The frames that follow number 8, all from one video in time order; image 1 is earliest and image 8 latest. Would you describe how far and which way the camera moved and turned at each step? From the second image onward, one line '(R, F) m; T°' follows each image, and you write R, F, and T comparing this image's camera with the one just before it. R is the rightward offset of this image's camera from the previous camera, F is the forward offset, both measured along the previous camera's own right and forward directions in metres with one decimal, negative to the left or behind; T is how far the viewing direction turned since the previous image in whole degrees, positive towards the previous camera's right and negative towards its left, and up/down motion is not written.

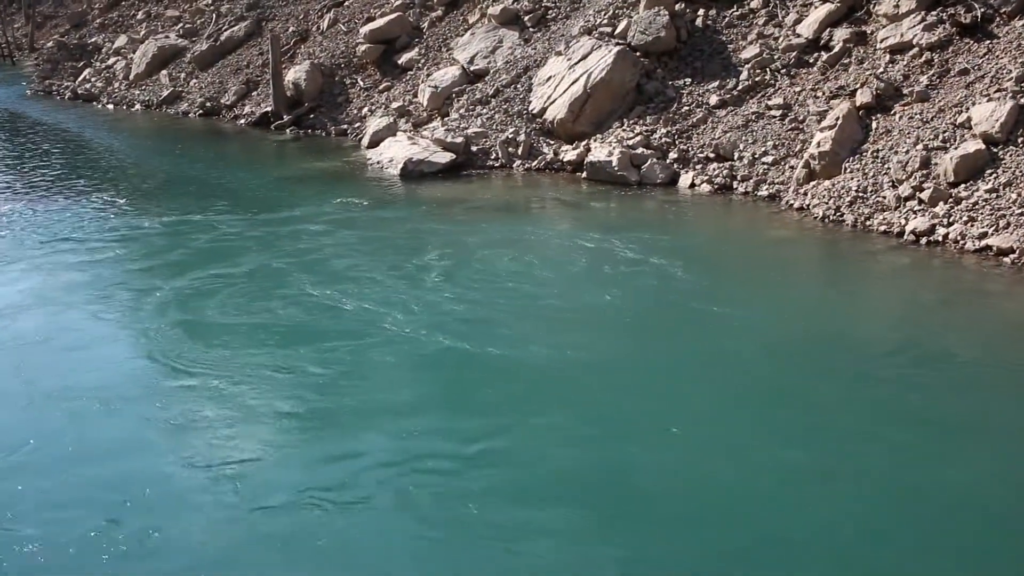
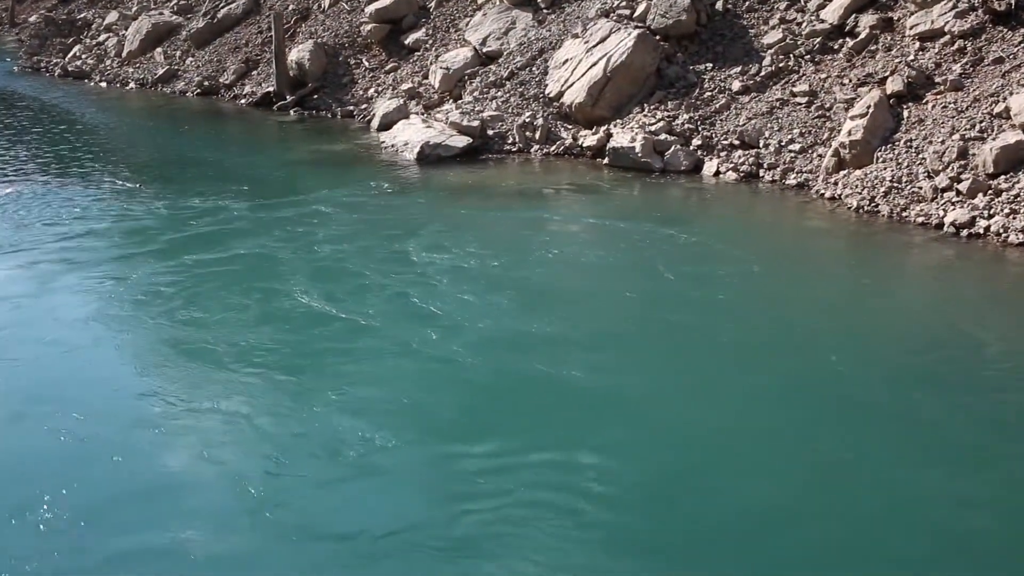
(-0.5, +0.2) m; +1°
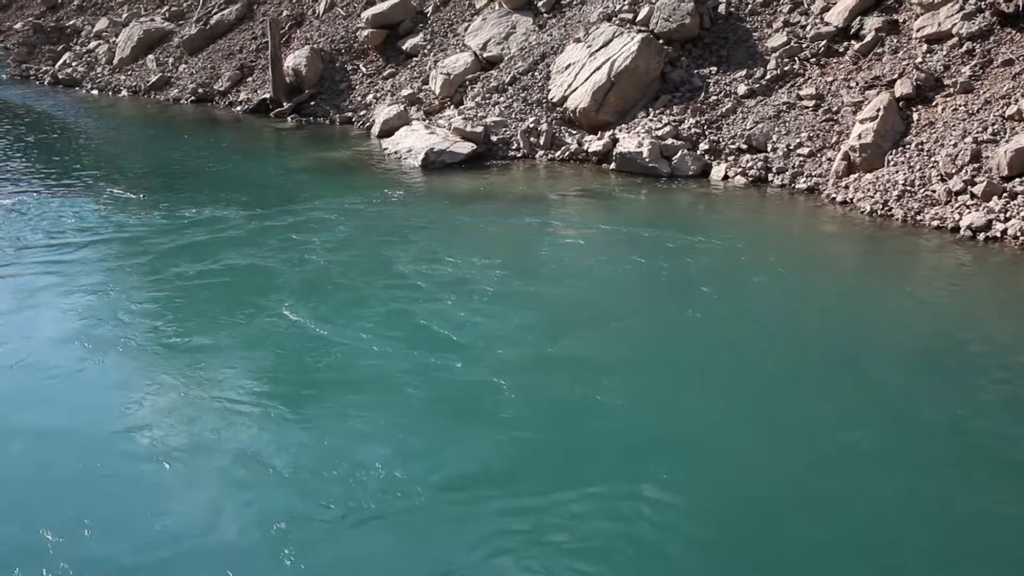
(-0.3, +0.1) m; +1°
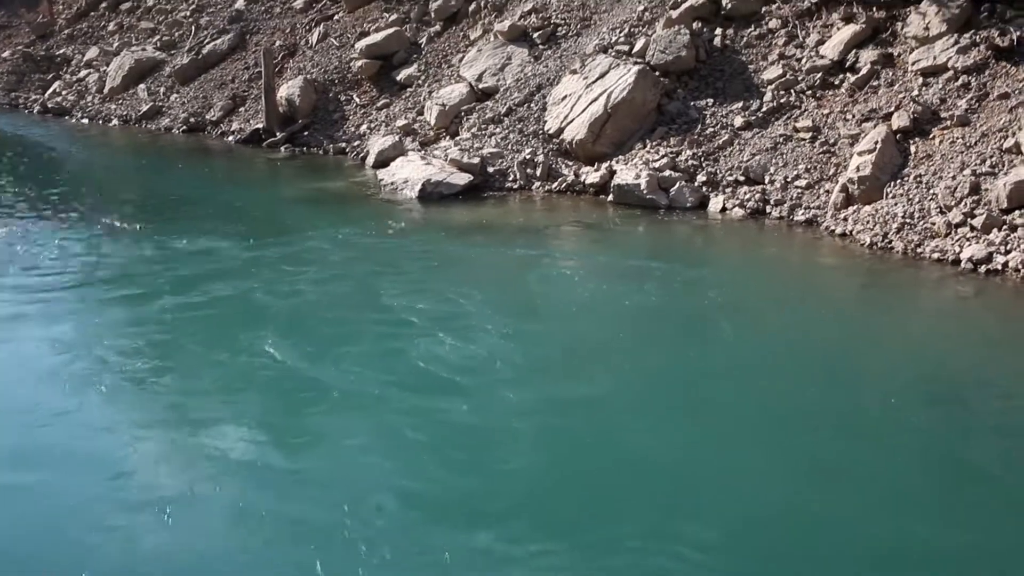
(-0.1, +0.1) m; +1°
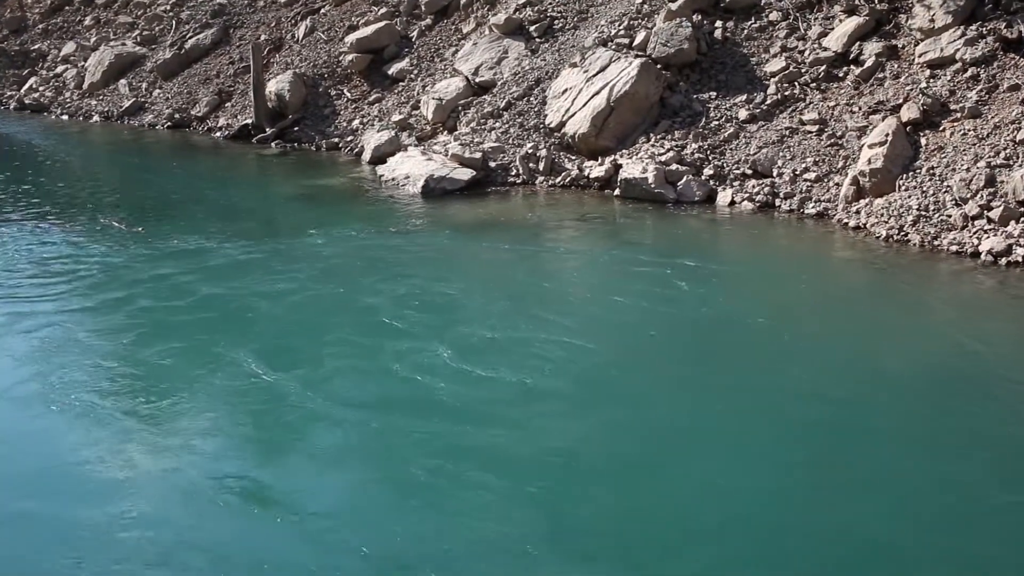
(-0.4, +0.2) m; +2°
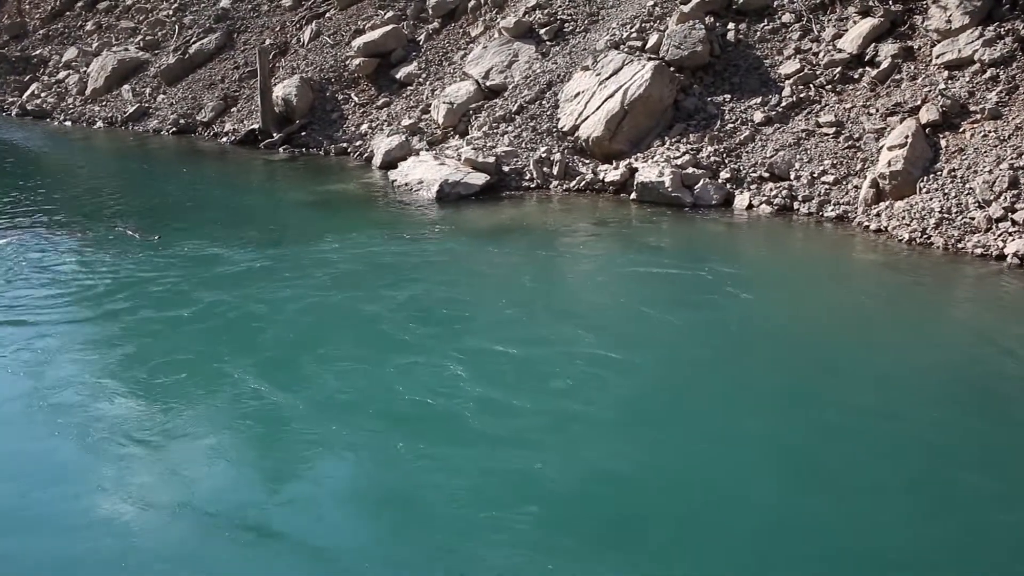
(-0.3, +0.1) m; 0°
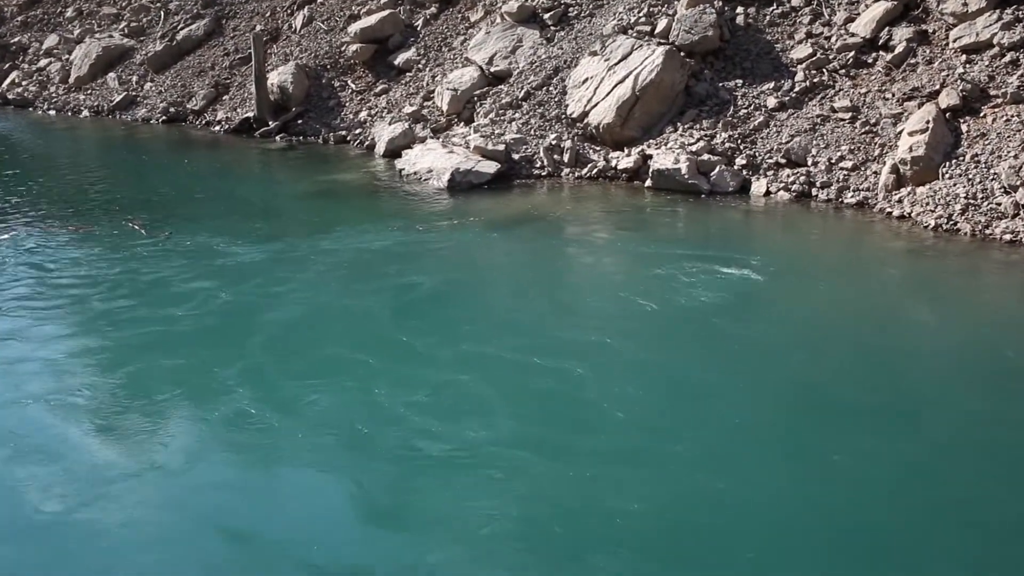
(-0.5, +0.2) m; +1°
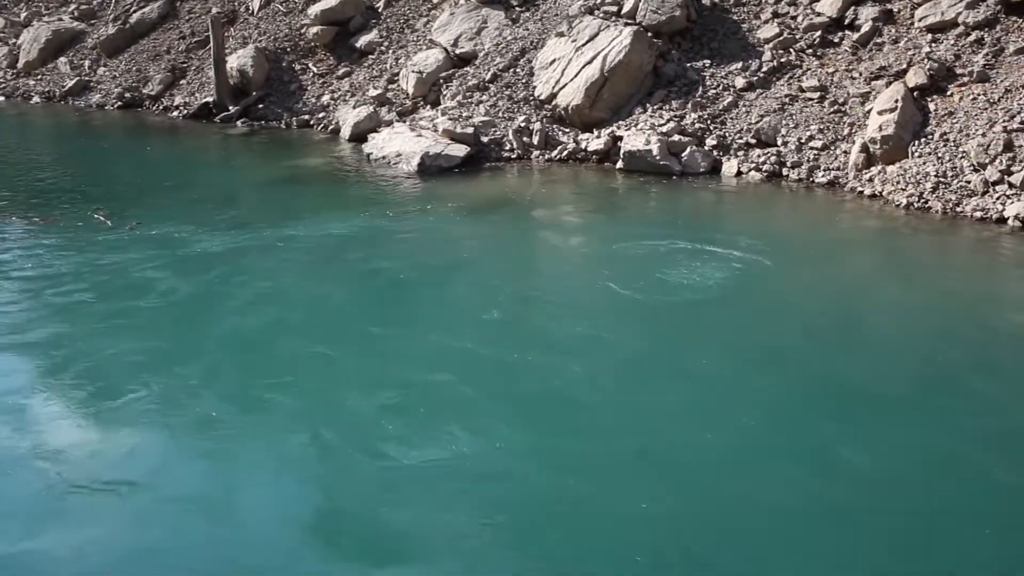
(-0.1, +0.1) m; +2°
